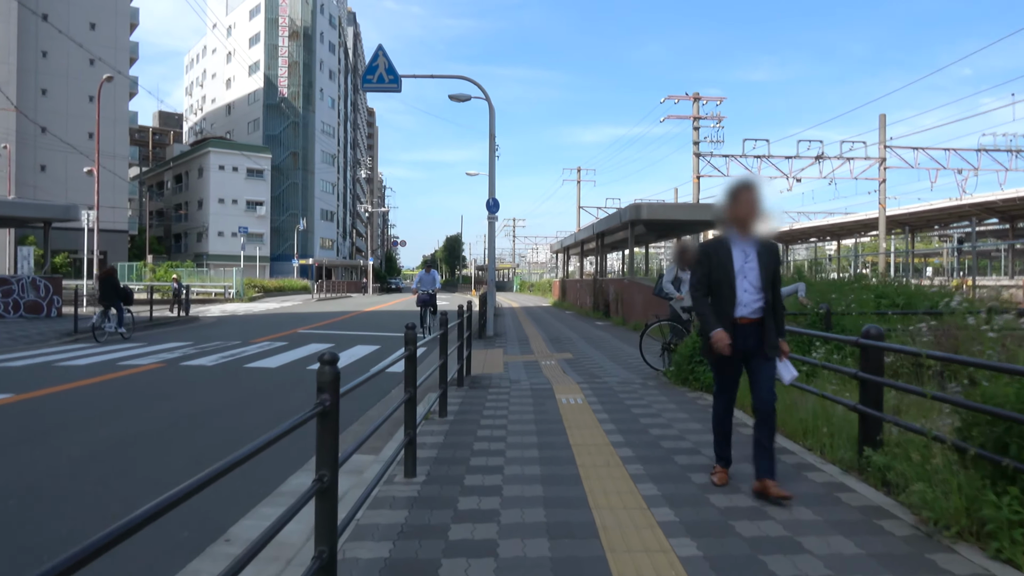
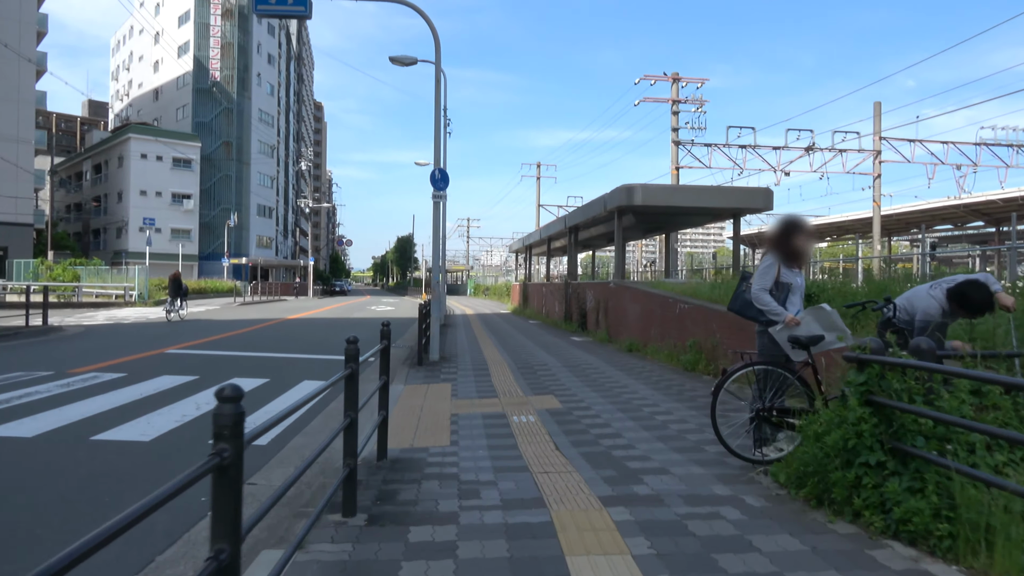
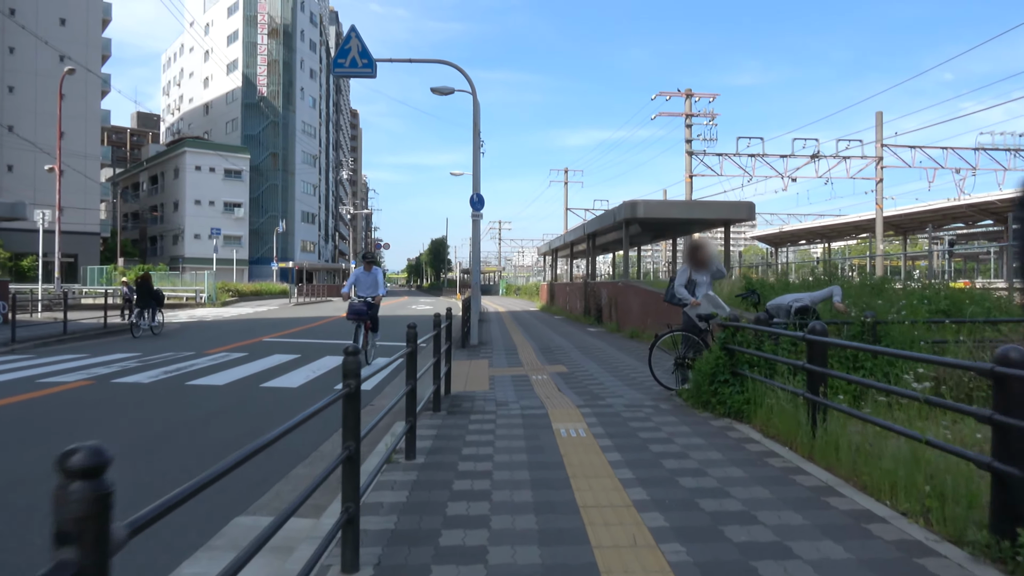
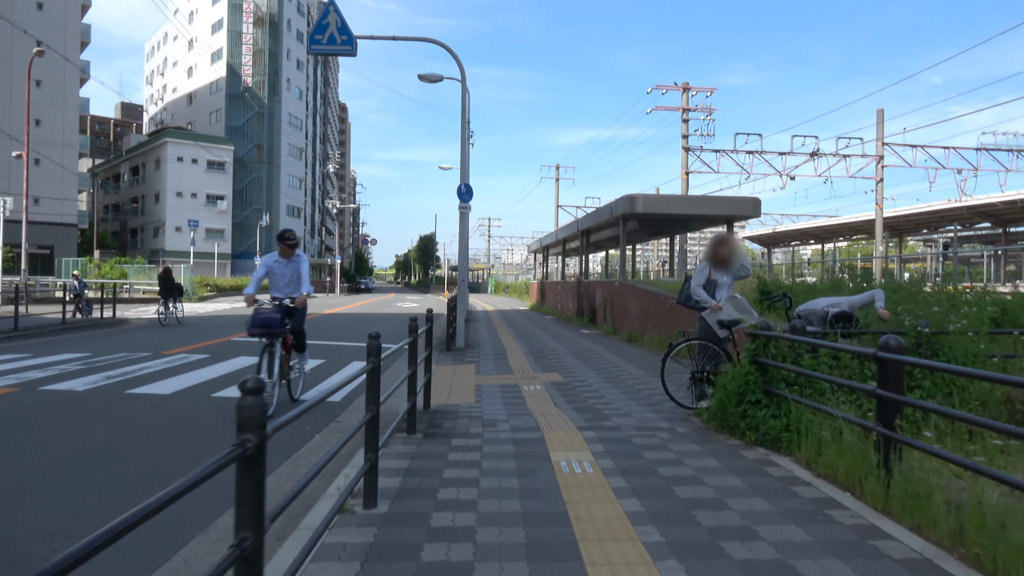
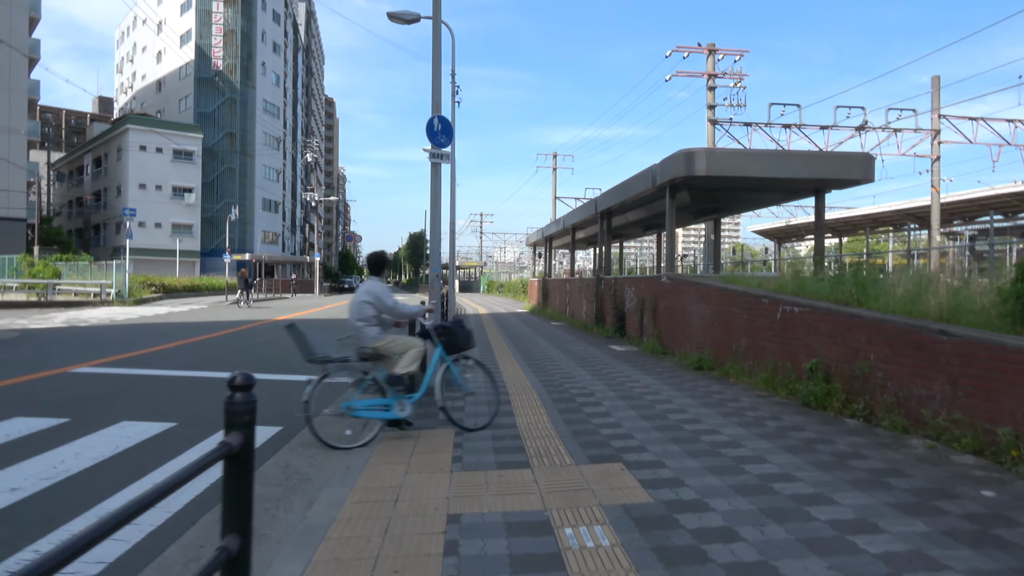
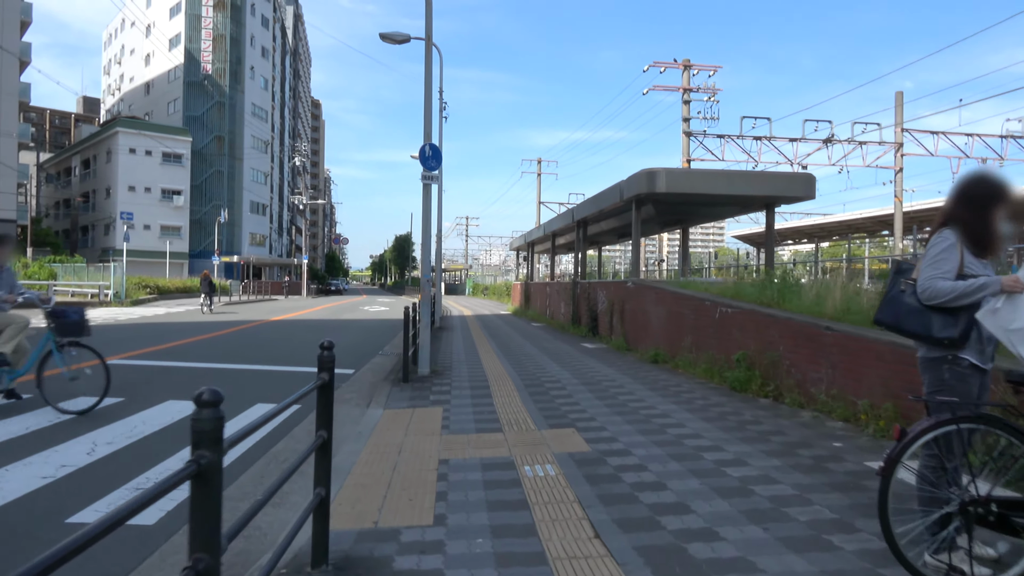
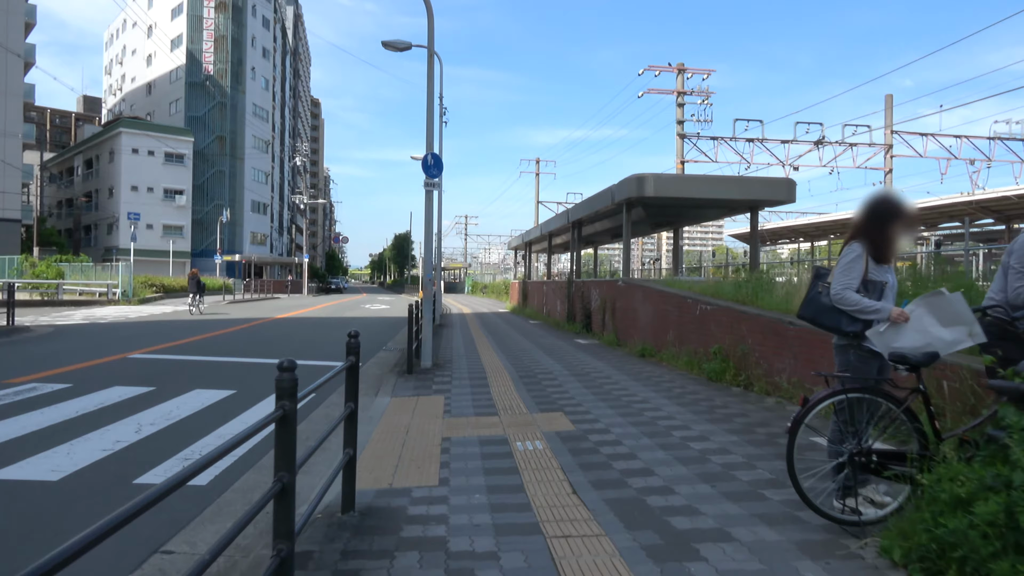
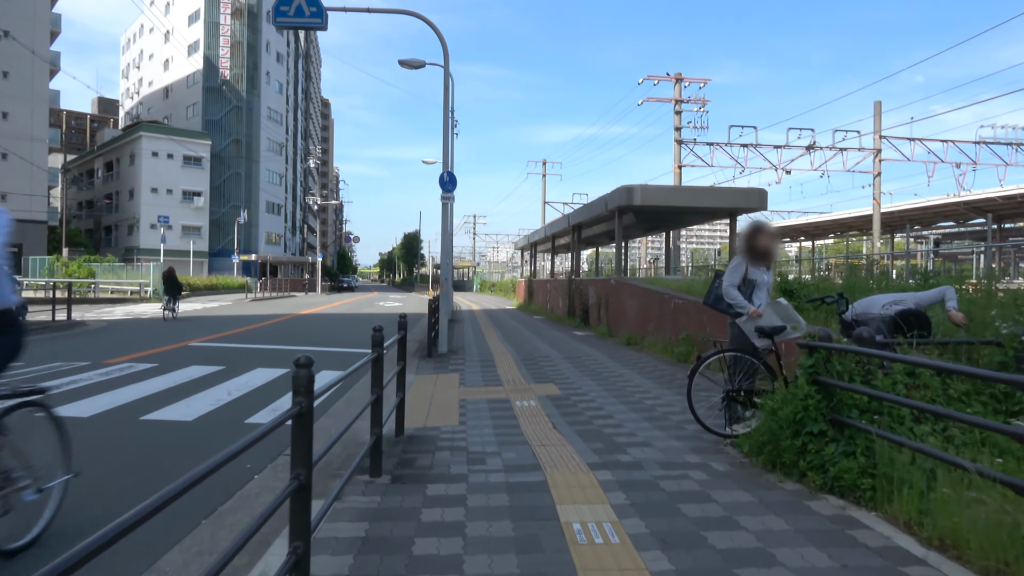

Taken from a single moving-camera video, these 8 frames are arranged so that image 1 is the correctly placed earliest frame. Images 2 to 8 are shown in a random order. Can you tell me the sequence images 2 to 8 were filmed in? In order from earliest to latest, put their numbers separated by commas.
3, 4, 8, 2, 7, 6, 5
